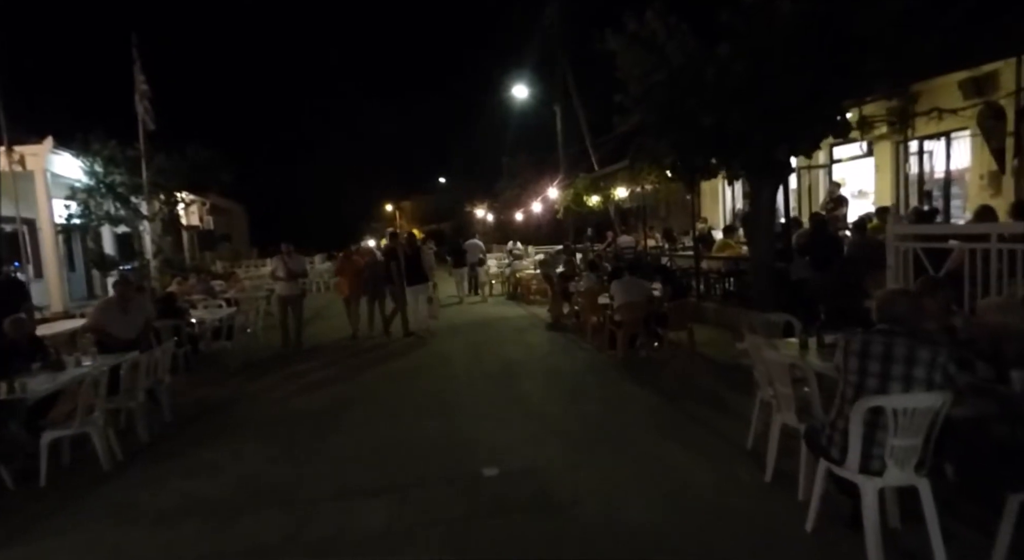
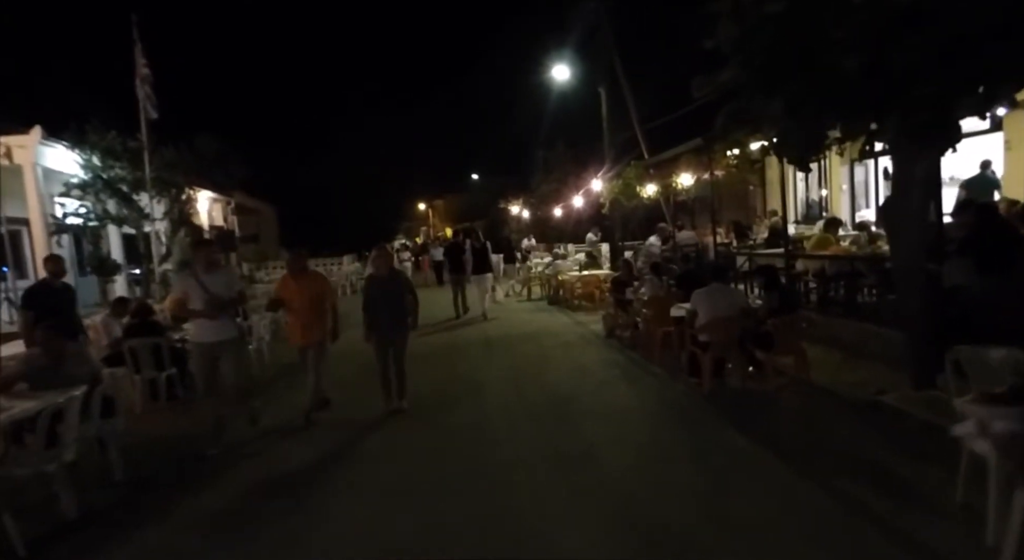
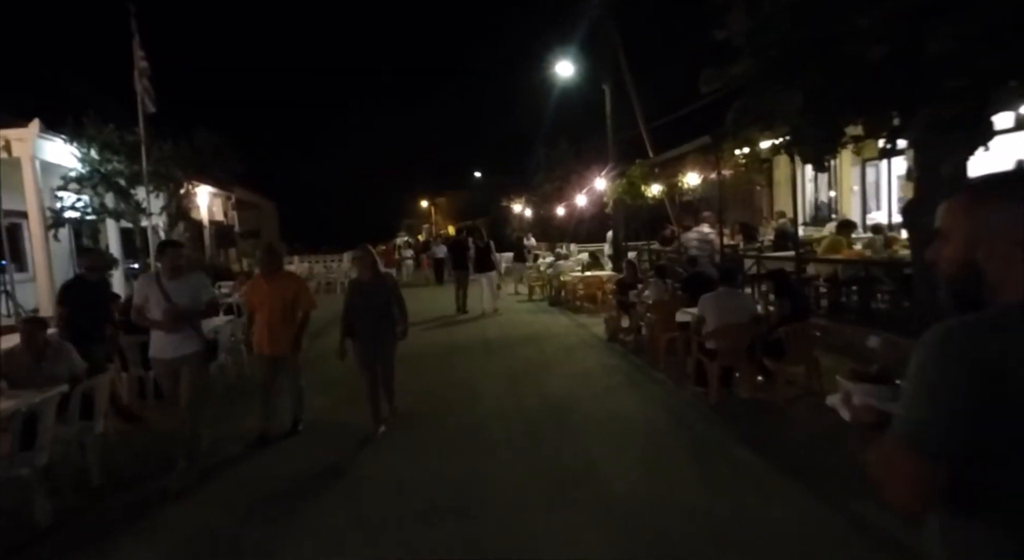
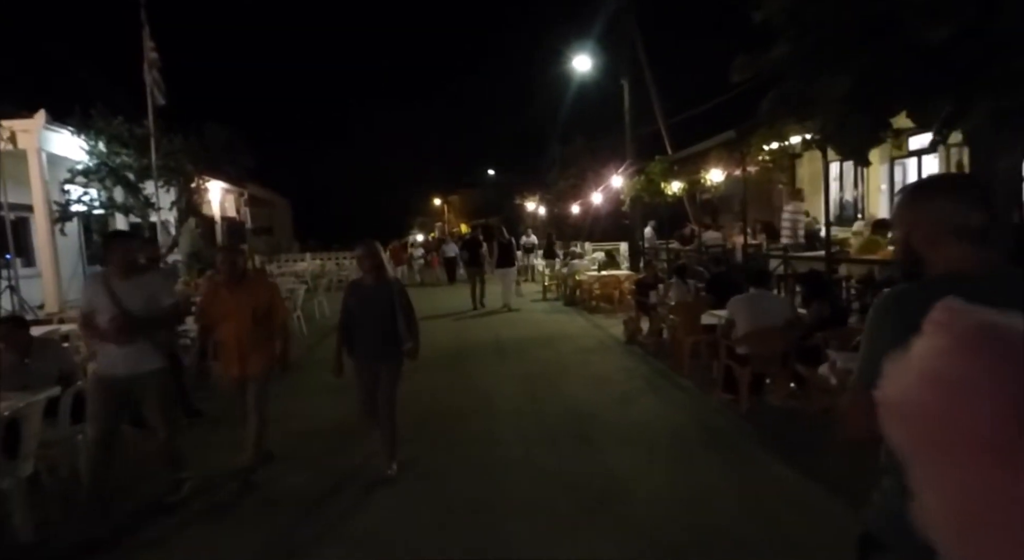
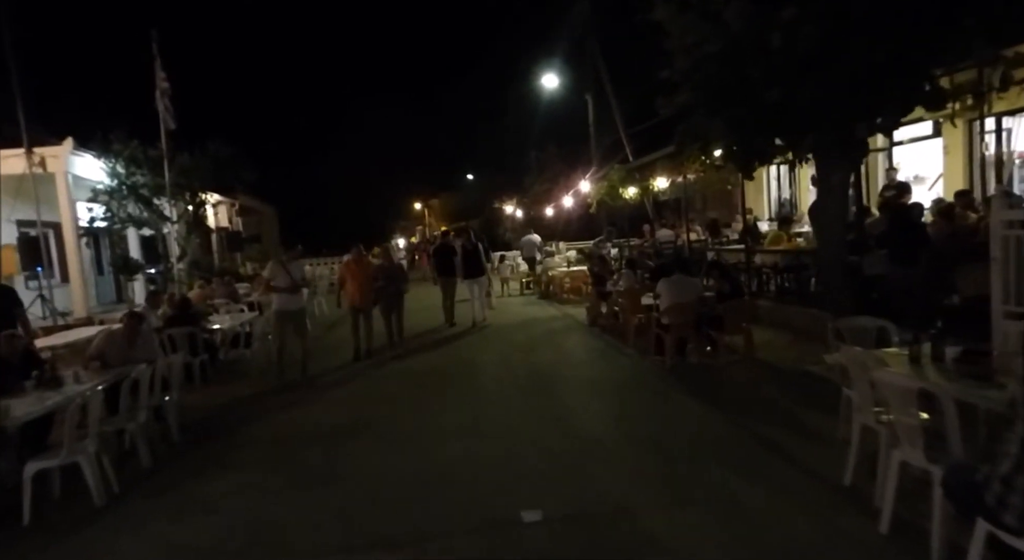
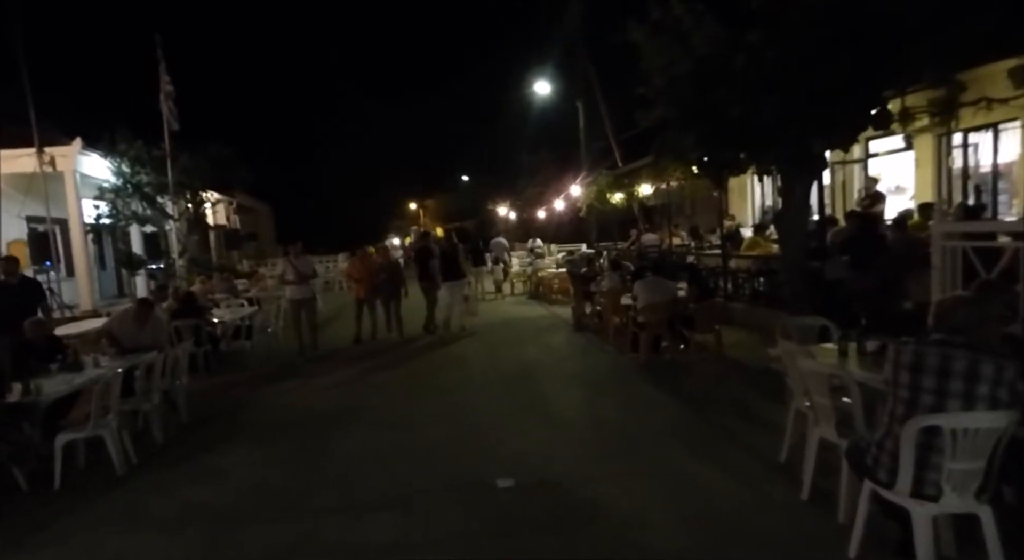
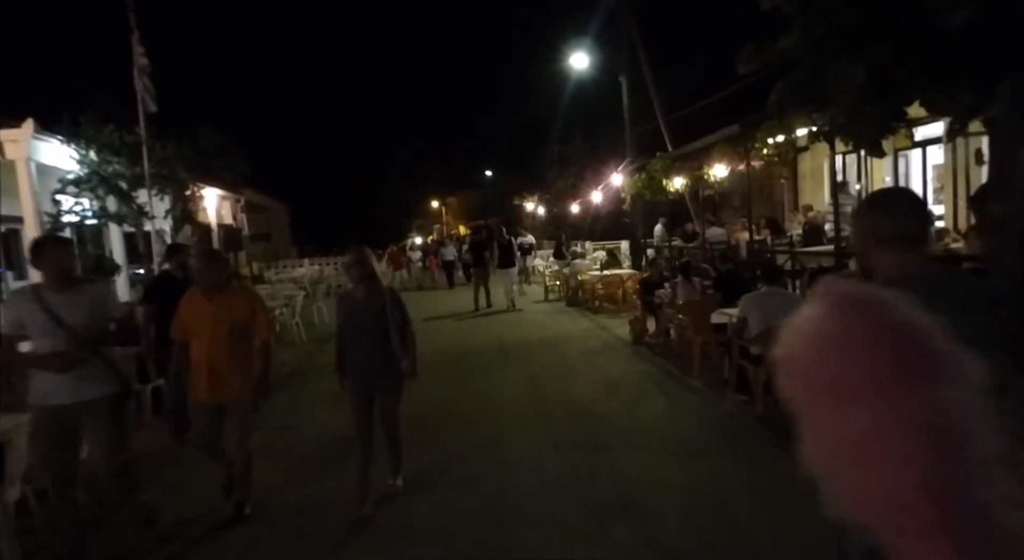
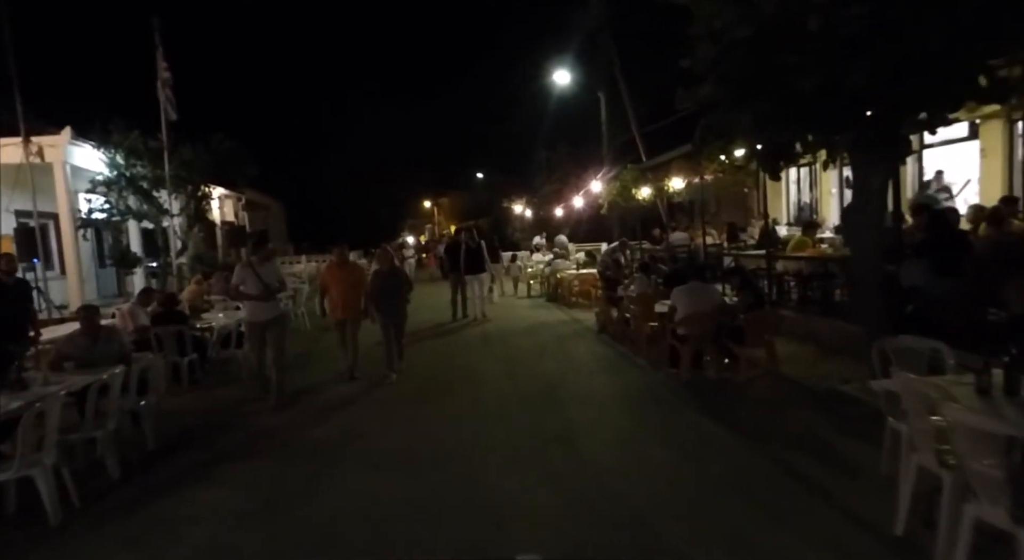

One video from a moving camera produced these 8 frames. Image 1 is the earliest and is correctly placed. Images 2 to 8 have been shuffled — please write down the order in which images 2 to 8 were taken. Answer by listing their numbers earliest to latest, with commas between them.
6, 5, 8, 2, 3, 4, 7
